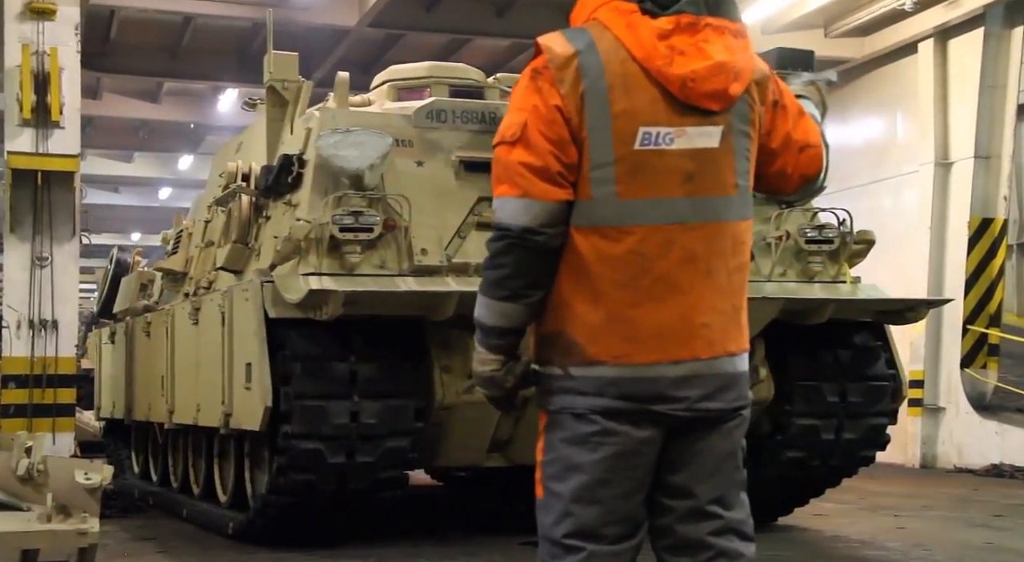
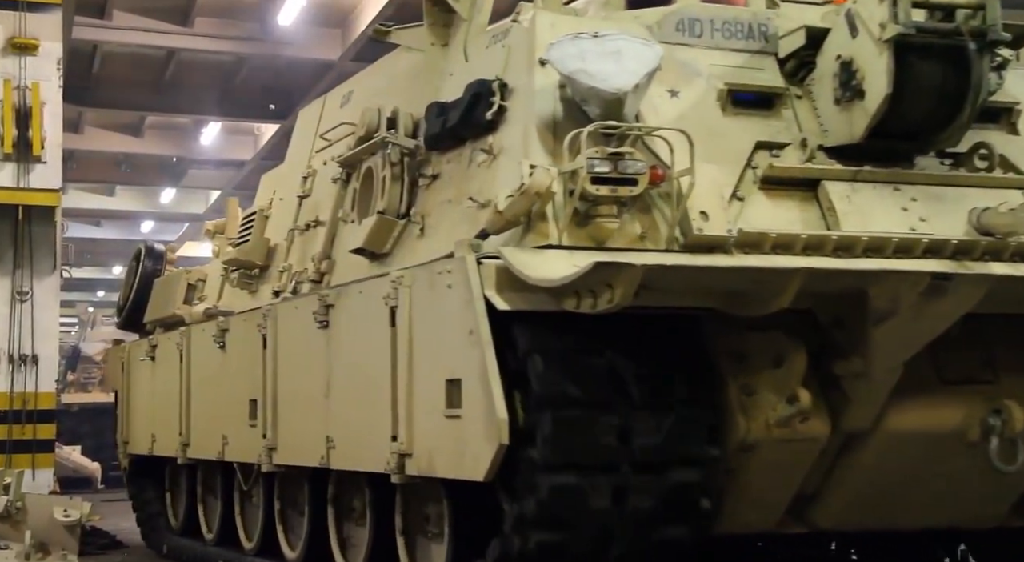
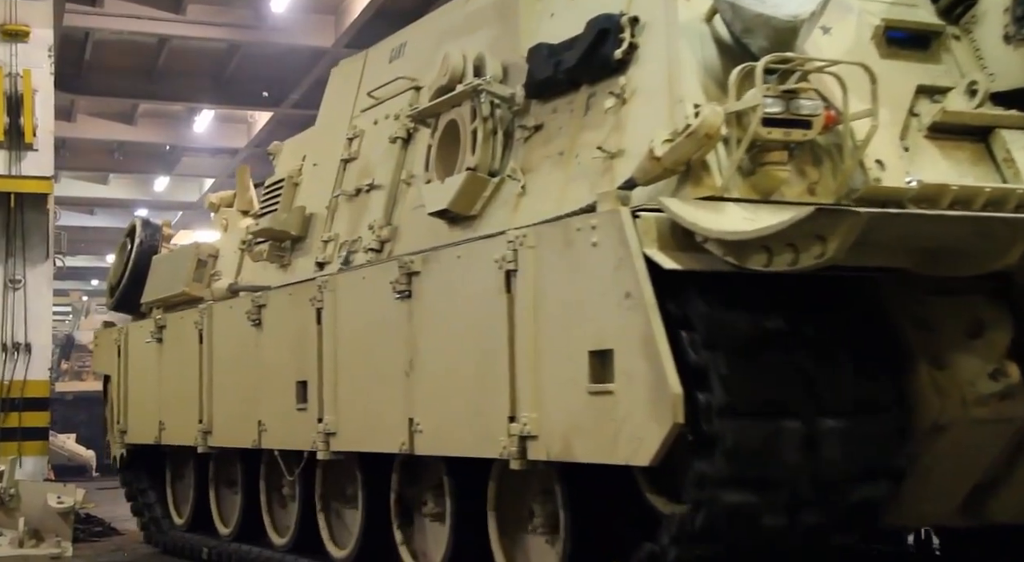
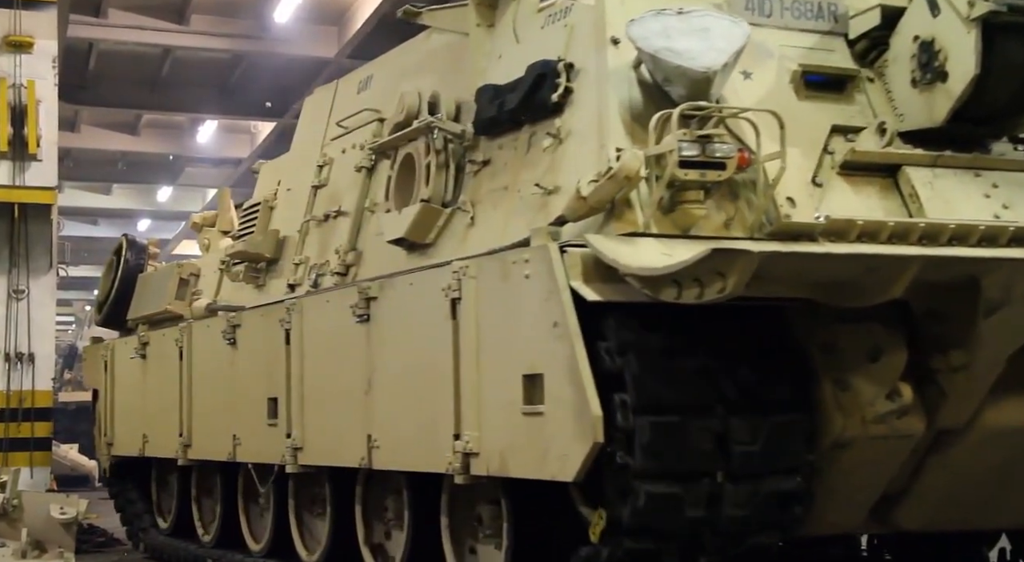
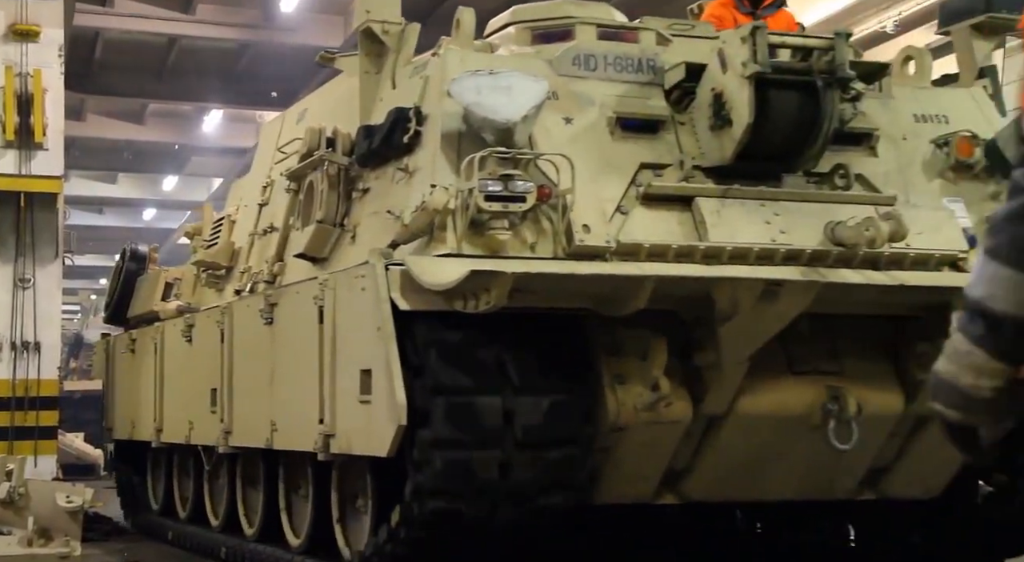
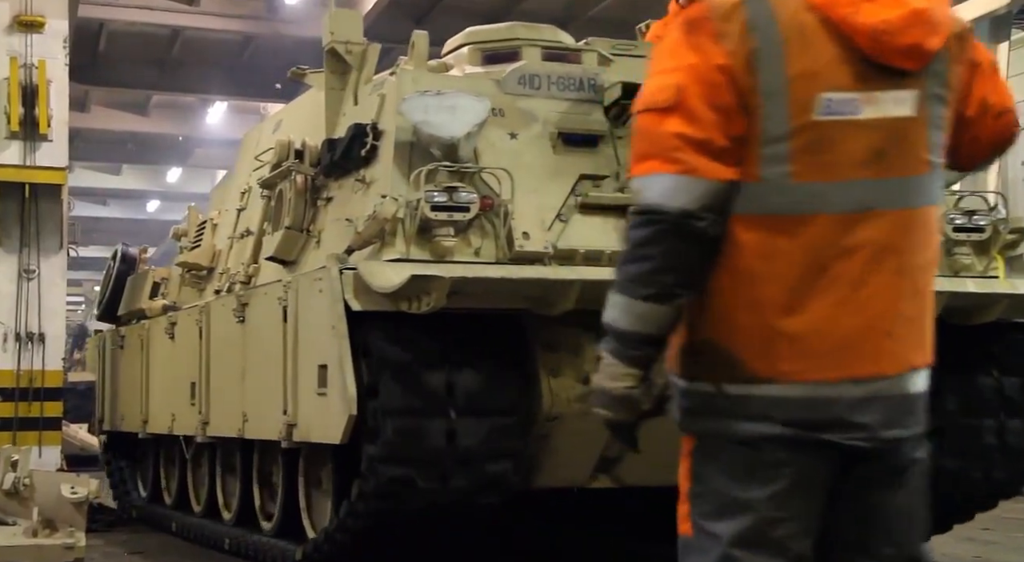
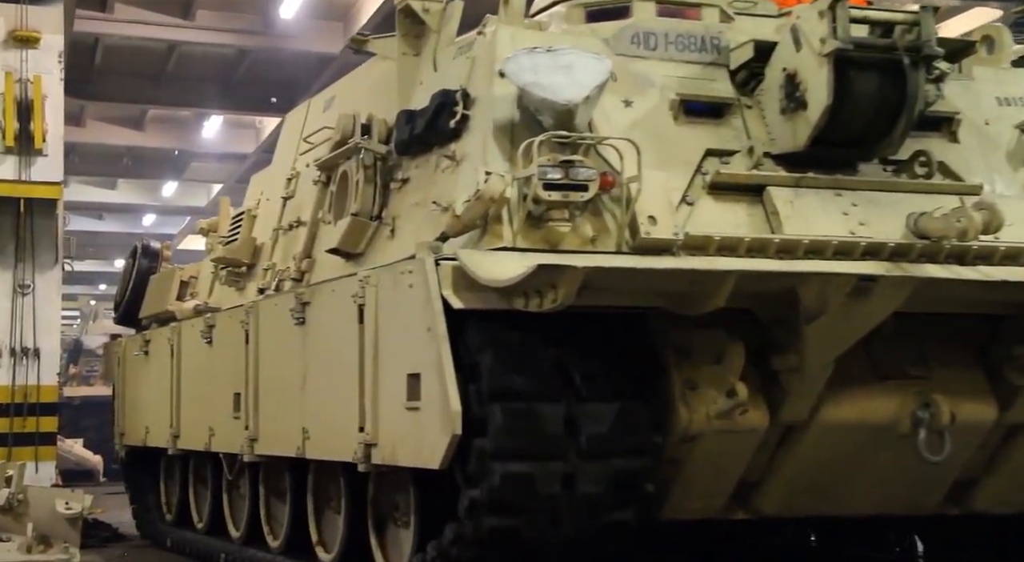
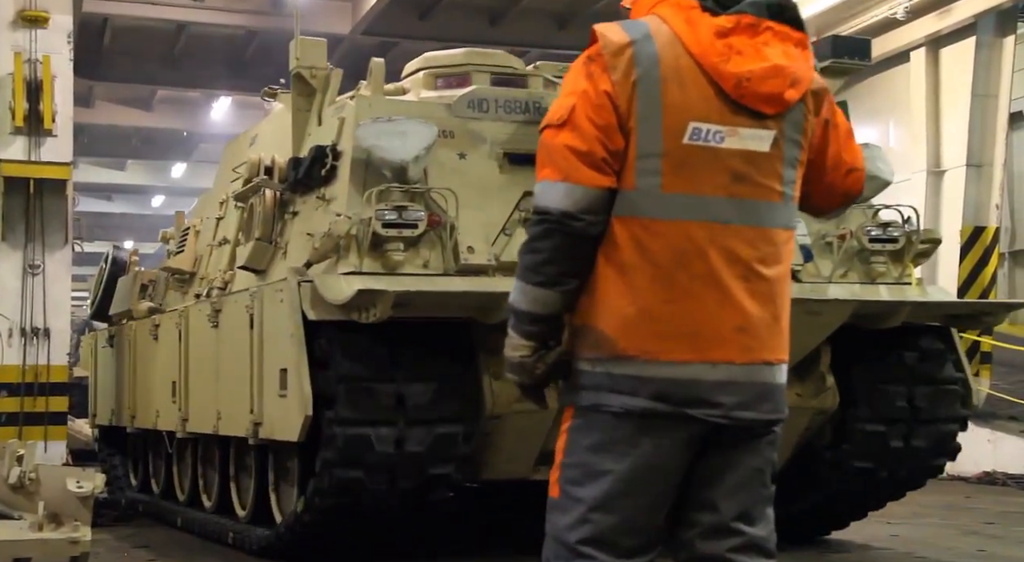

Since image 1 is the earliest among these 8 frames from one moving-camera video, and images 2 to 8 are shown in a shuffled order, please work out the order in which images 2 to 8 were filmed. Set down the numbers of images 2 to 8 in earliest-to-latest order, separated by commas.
8, 6, 5, 7, 2, 4, 3
